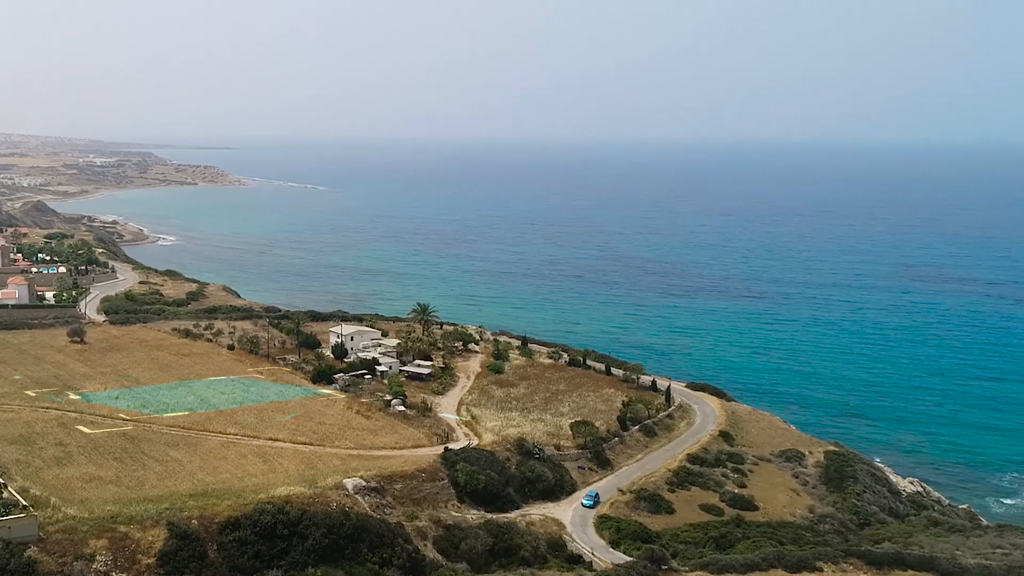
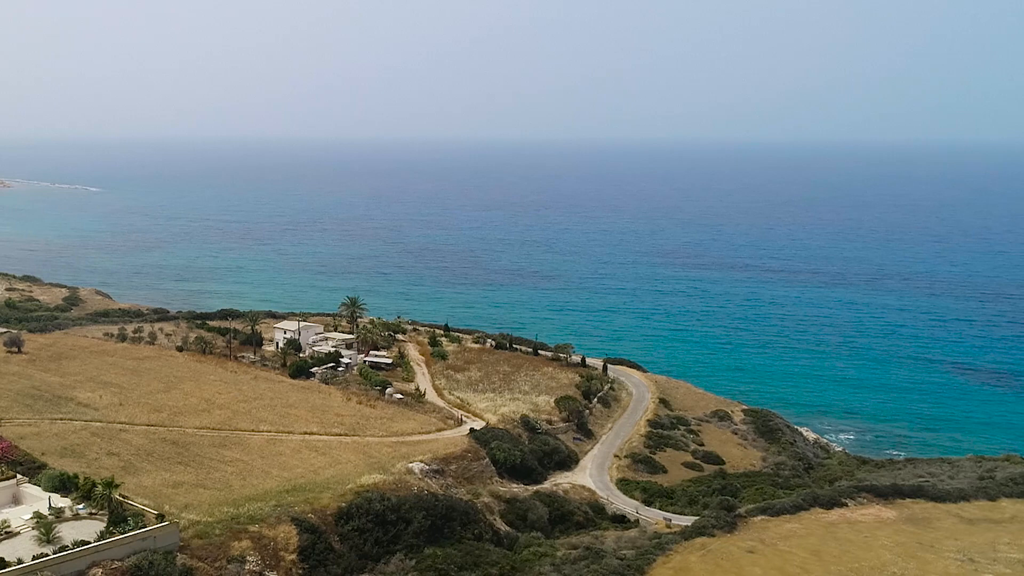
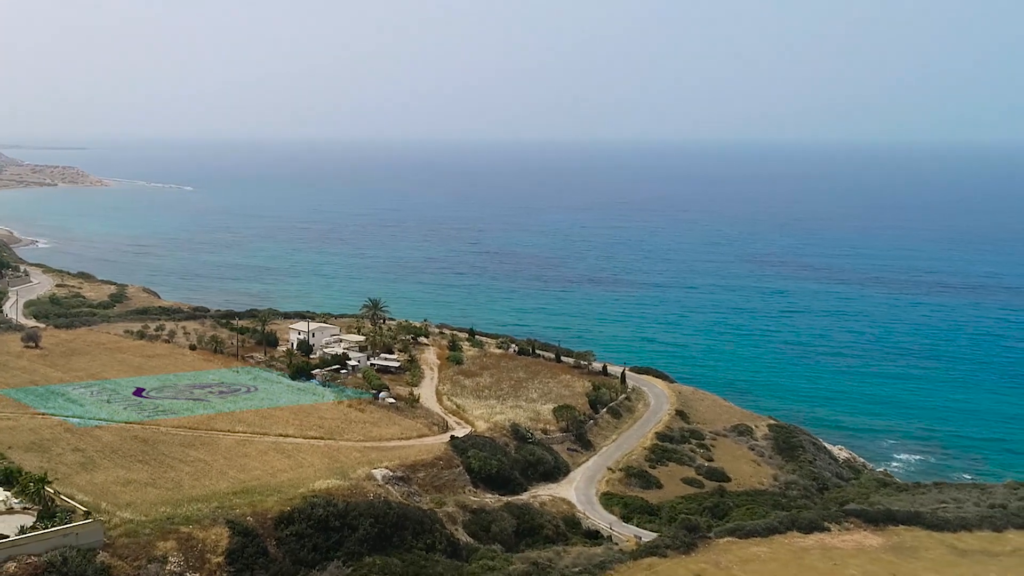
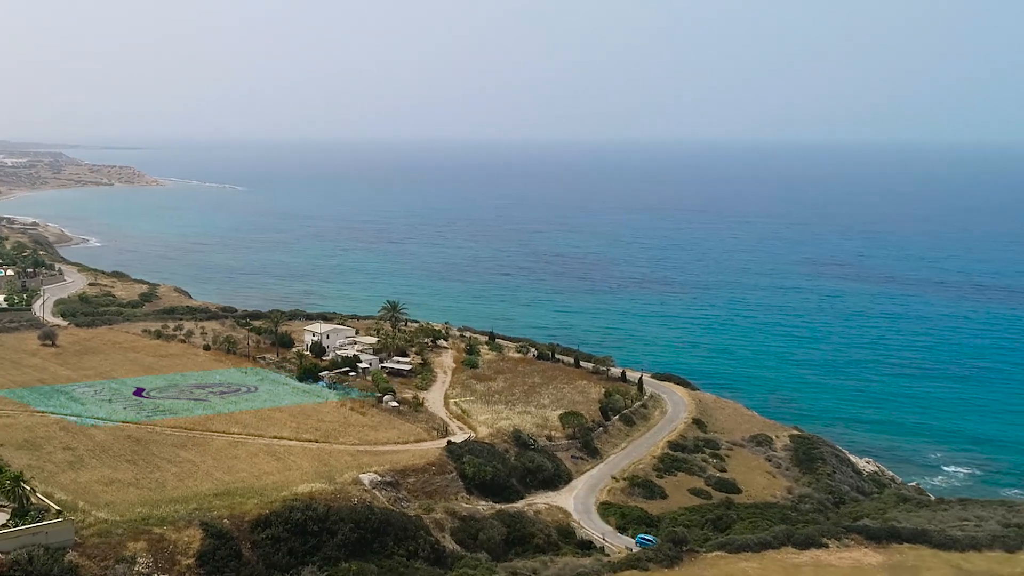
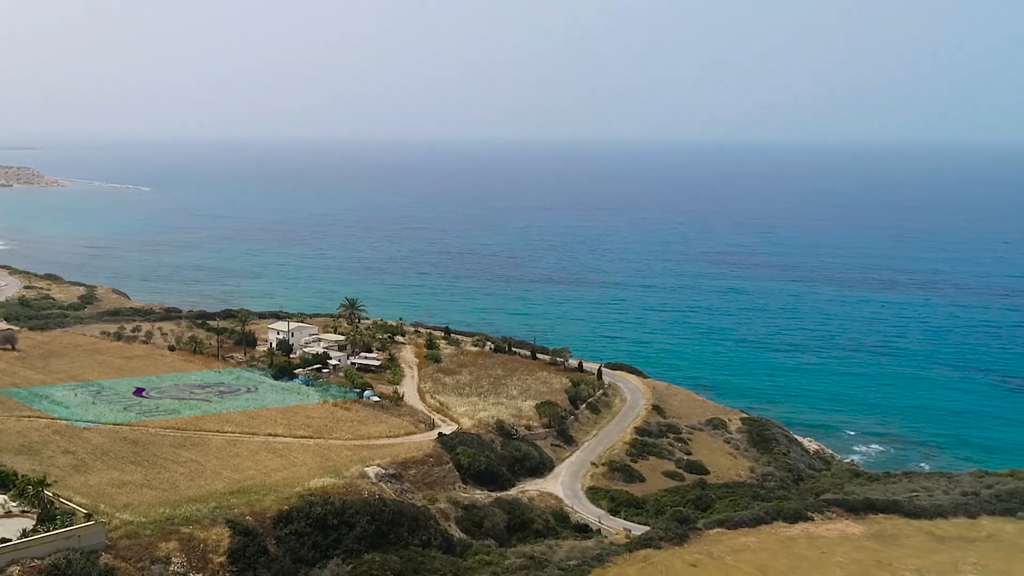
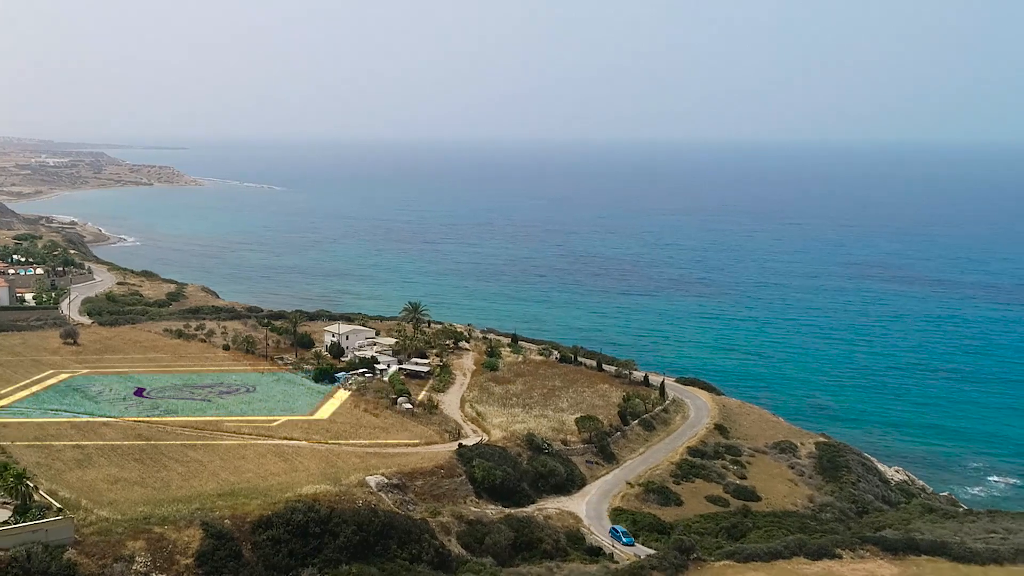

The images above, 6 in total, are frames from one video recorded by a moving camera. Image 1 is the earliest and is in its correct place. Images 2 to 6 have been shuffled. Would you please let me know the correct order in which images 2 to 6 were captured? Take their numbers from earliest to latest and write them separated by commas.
6, 4, 3, 5, 2
